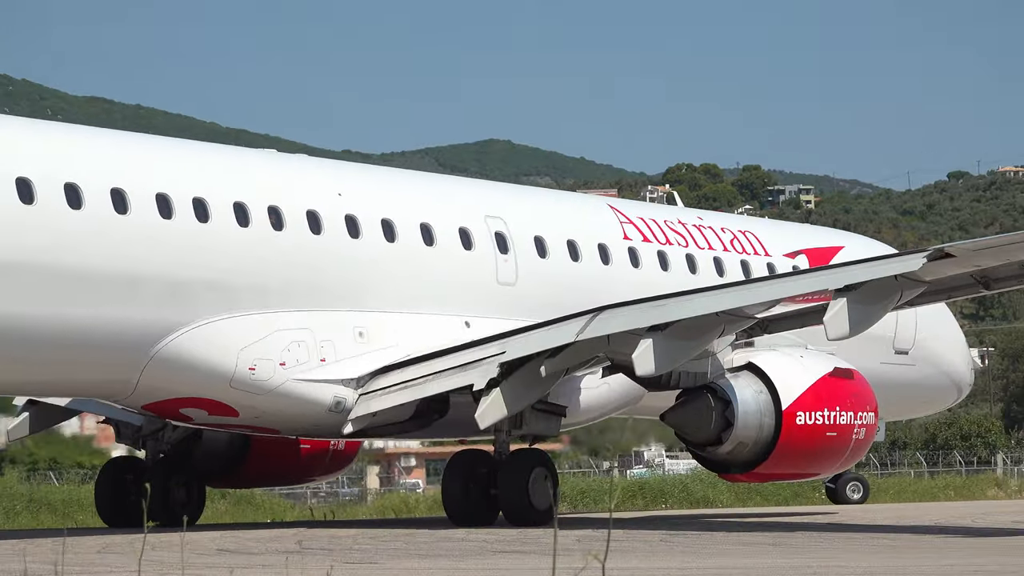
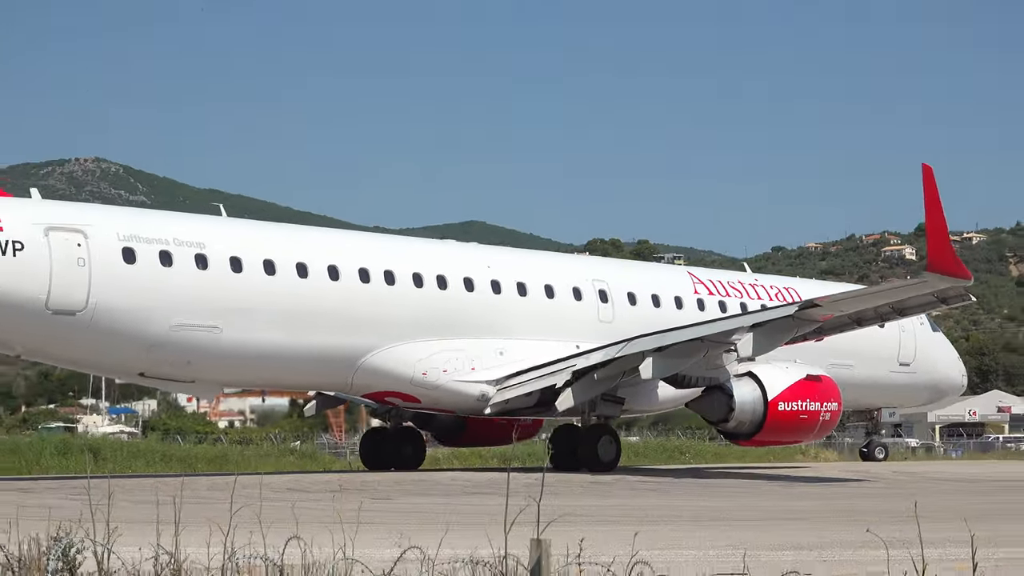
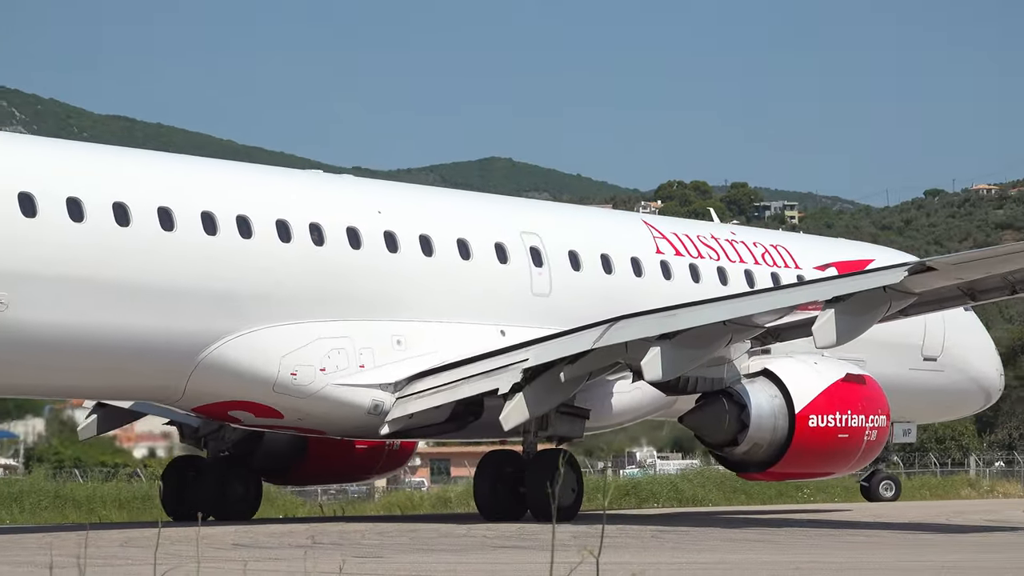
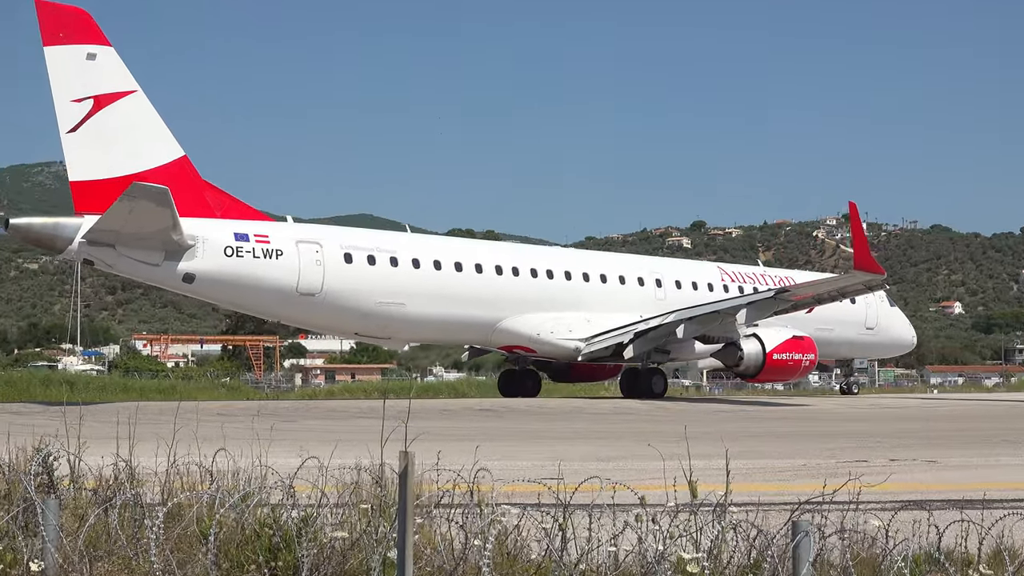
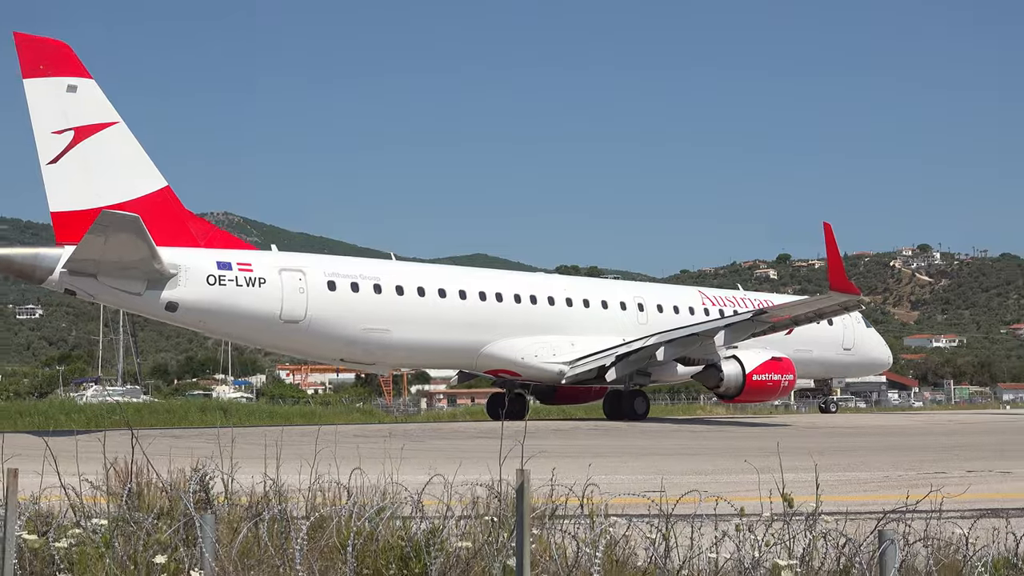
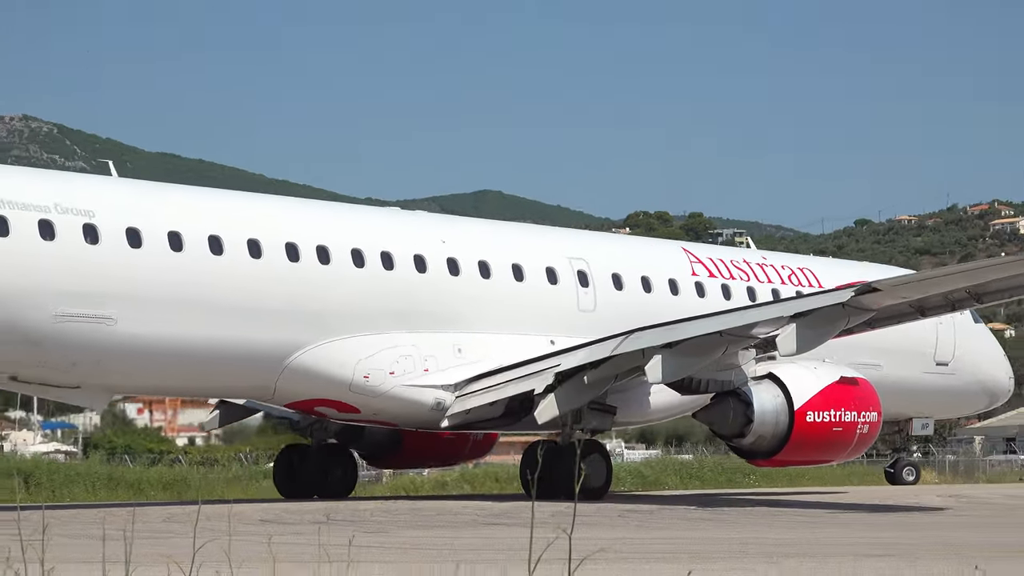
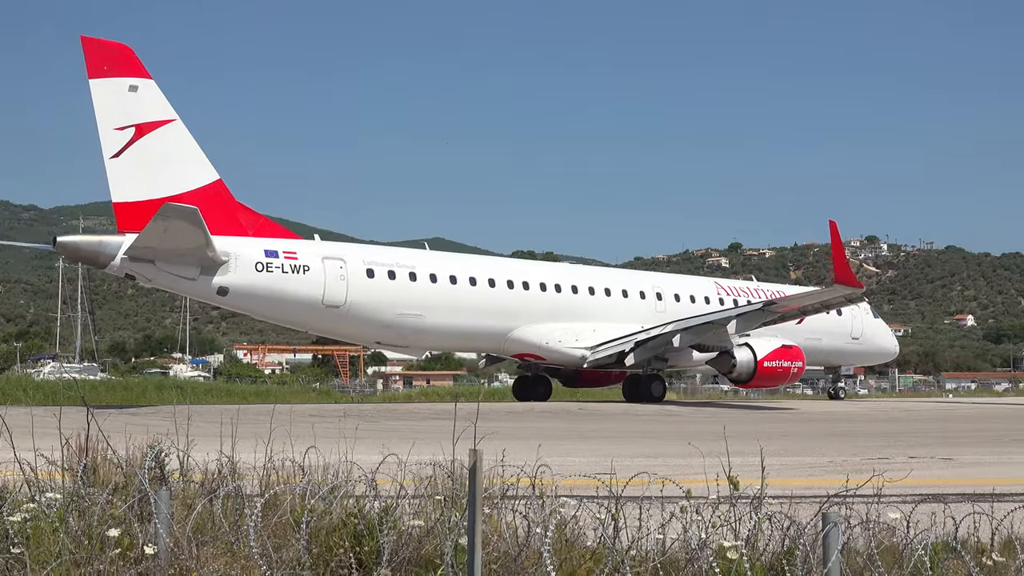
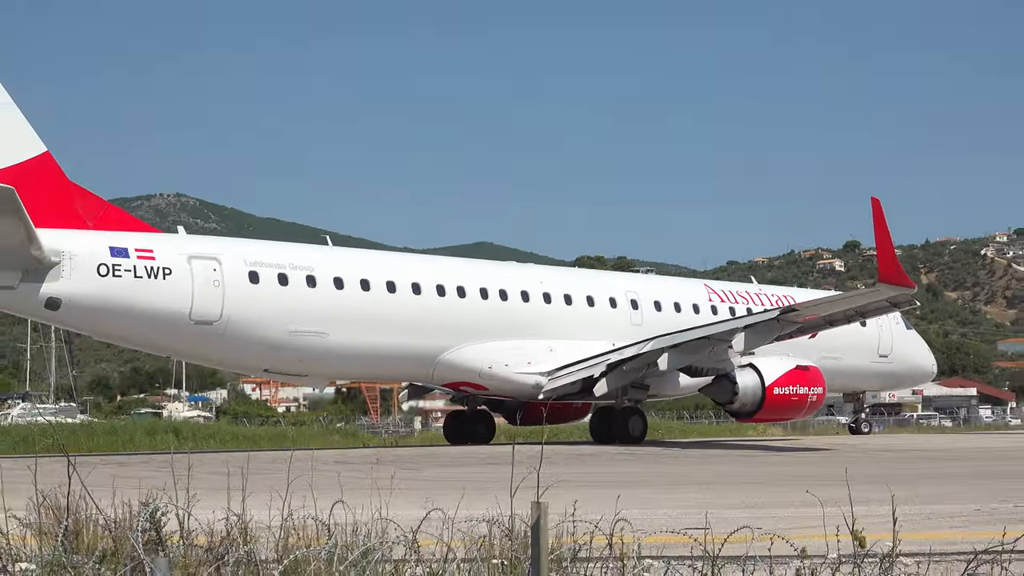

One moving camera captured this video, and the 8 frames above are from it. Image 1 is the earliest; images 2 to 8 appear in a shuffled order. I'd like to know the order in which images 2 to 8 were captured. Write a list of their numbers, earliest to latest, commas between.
3, 6, 2, 8, 5, 7, 4
